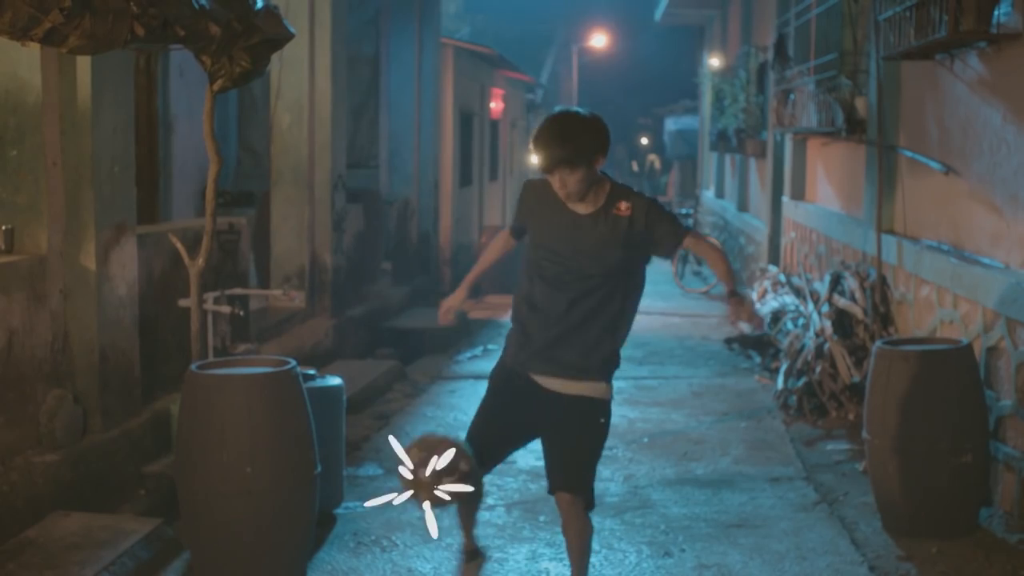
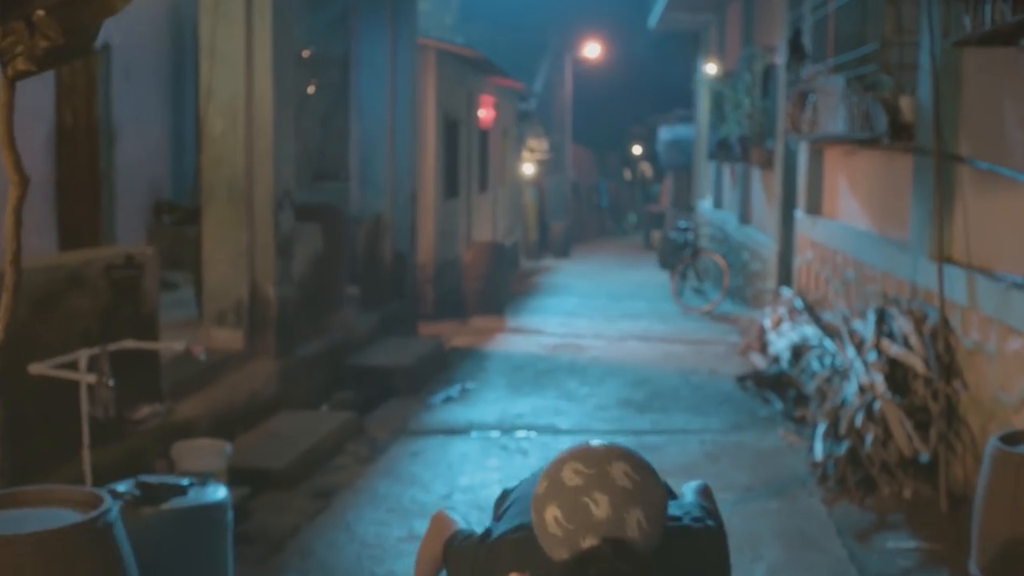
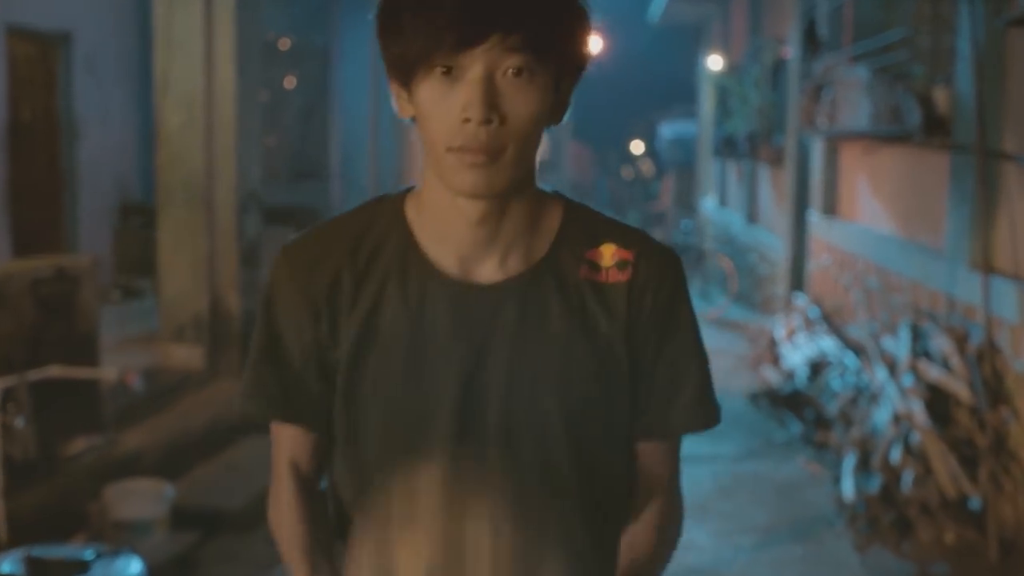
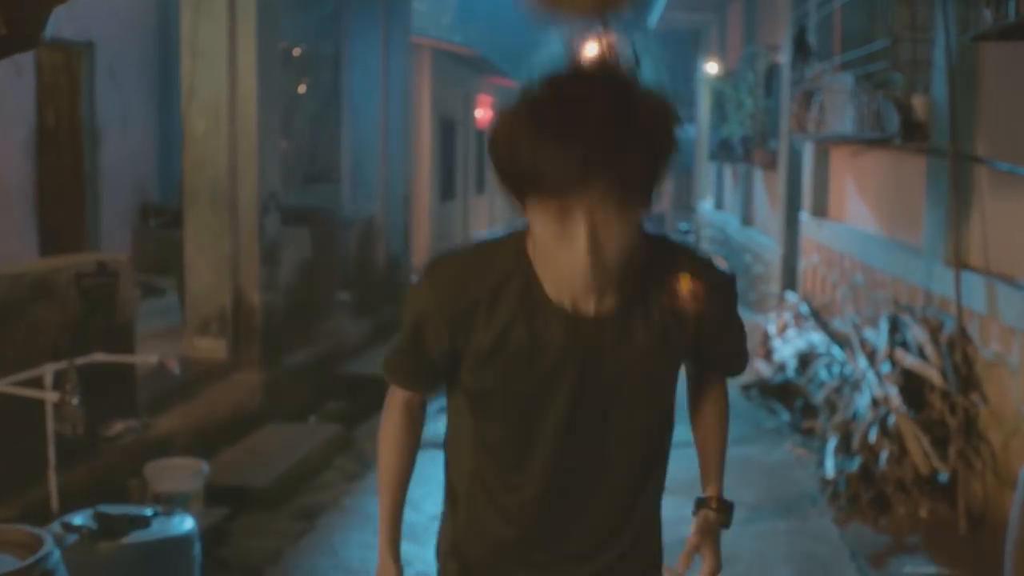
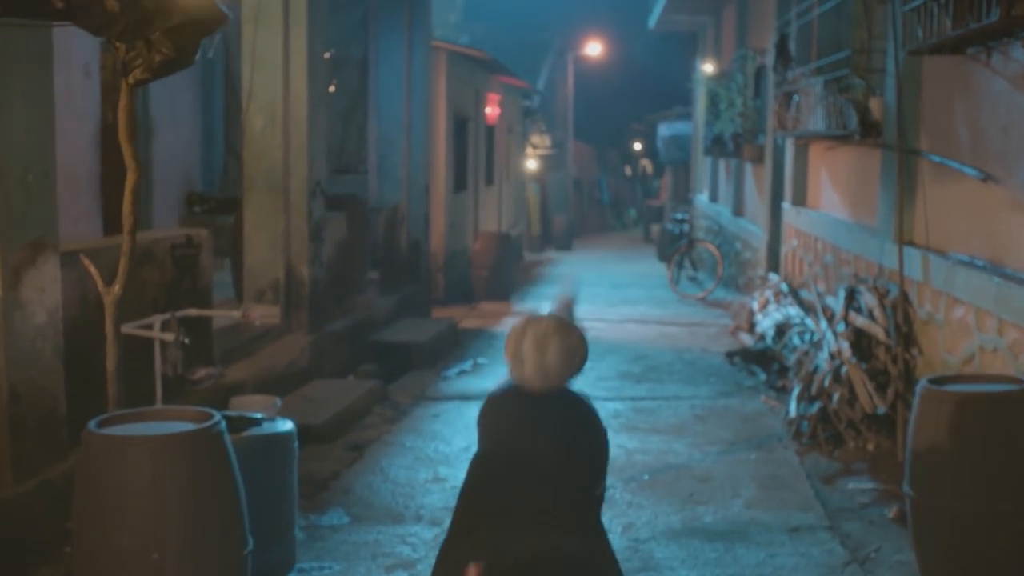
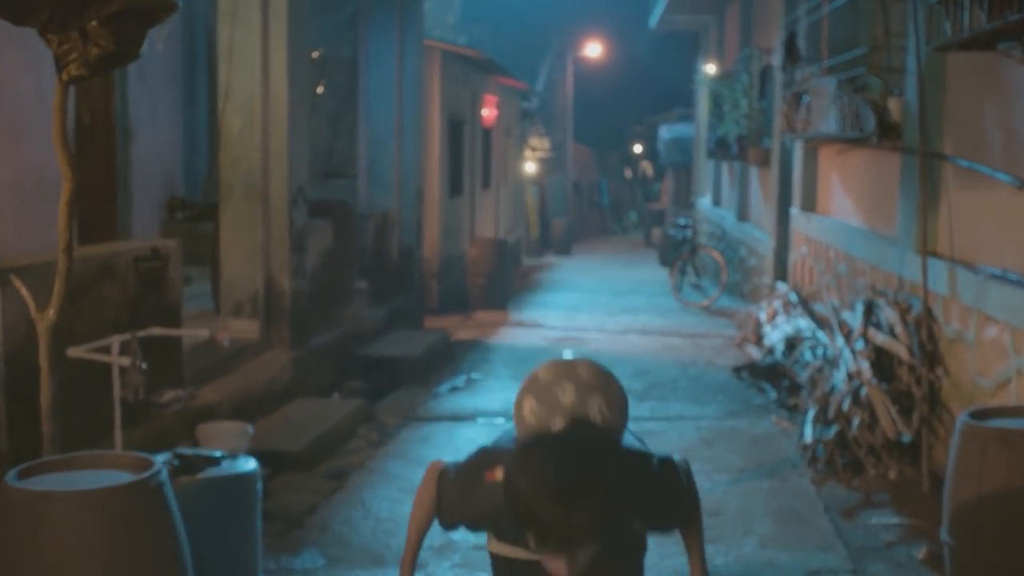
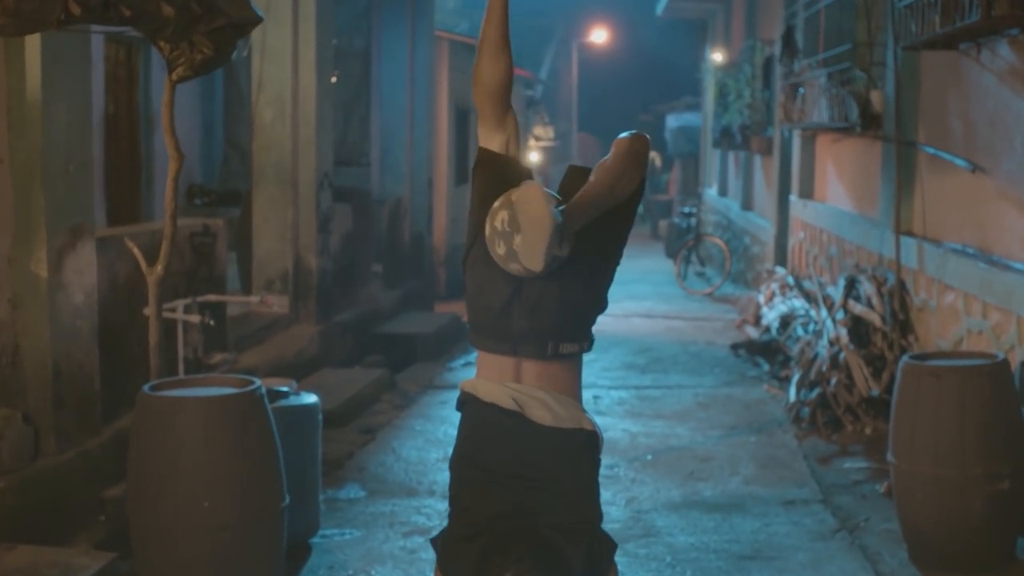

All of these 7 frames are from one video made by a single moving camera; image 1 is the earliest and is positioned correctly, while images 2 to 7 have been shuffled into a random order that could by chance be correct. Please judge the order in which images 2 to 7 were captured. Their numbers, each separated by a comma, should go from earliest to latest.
7, 5, 6, 2, 4, 3
